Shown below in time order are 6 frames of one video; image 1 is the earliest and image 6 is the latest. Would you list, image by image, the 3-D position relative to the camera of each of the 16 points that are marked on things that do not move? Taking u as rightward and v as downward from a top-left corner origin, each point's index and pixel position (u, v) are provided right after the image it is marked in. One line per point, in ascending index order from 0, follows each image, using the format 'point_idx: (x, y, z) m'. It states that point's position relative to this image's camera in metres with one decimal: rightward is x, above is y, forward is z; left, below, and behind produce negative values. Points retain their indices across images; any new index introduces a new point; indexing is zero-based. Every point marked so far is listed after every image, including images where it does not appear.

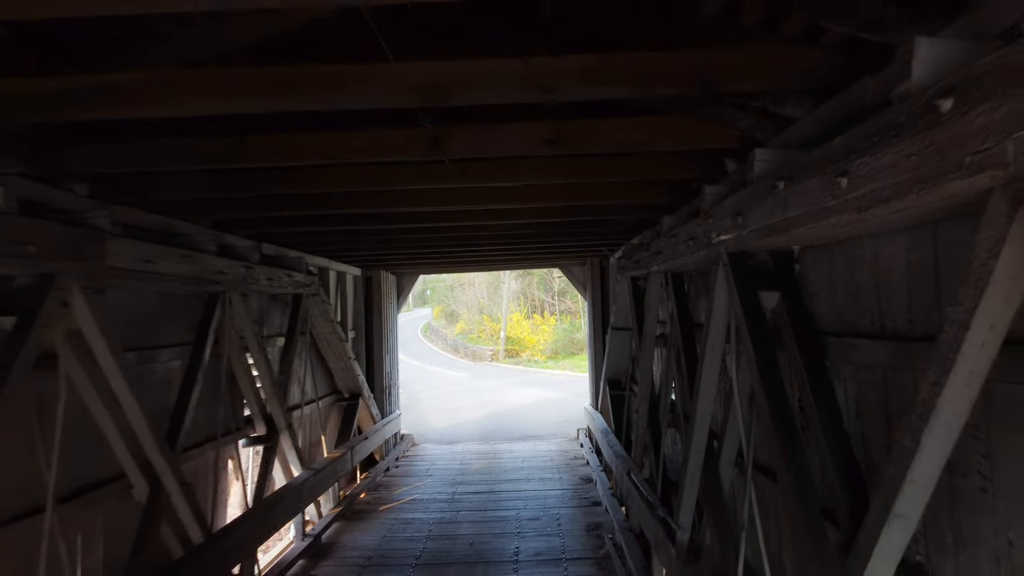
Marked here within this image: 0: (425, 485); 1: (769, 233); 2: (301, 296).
0: (-0.5, -1.2, +6.0) m
1: (+0.5, +0.1, +1.9) m
2: (-1.1, 0.0, +4.8) m
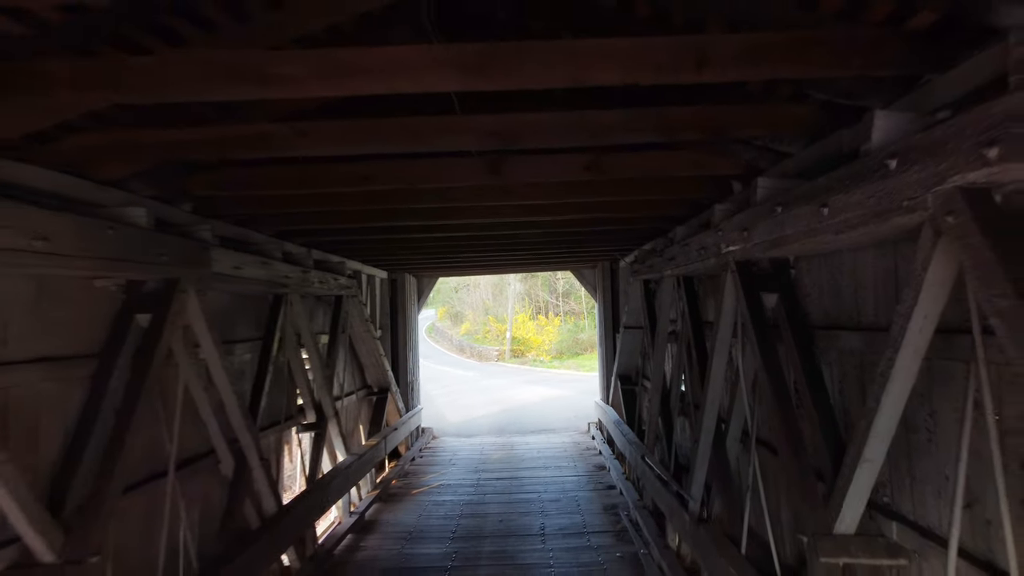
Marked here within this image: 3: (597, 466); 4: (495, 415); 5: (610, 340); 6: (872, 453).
0: (-0.4, -1.2, +6.5) m
1: (+0.6, +0.1, +2.4) m
2: (-0.9, -0.1, +5.3) m
3: (+0.6, -1.2, +6.3) m
4: (-0.2, -1.4, +10.3) m
5: (+0.8, -0.4, +7.7) m
6: (+0.7, -0.3, +1.8) m
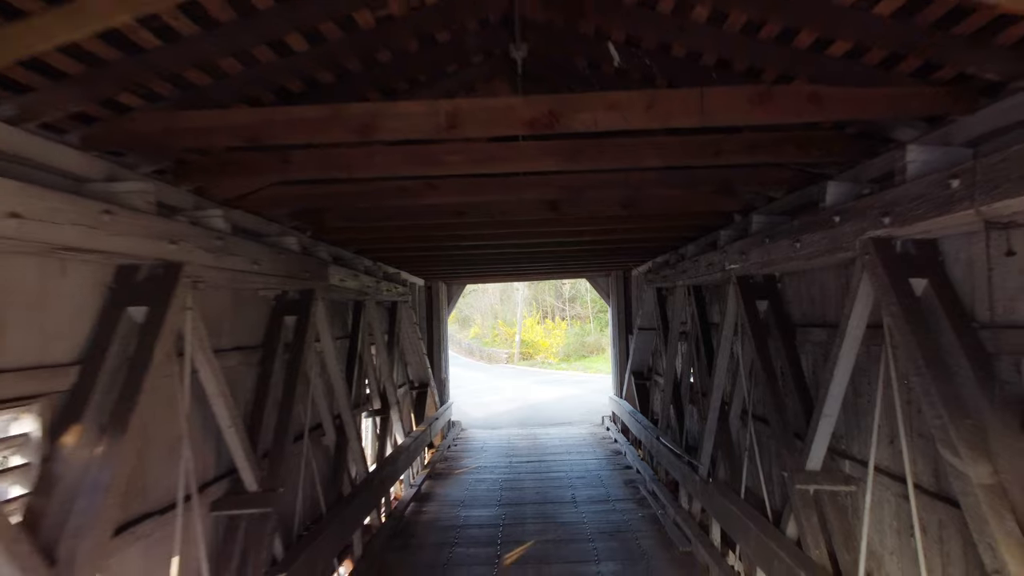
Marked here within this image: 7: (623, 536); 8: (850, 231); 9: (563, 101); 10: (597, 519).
0: (-0.2, -1.3, +7.4) m
1: (+0.8, +0.1, +3.2) m
2: (-0.7, -0.1, +6.2) m
3: (+0.8, -1.2, +7.2) m
4: (0.0, -1.4, +11.1) m
5: (+1.0, -0.5, +8.5) m
6: (+0.9, -0.3, +2.7) m
7: (+0.5, -1.1, +4.4) m
8: (+0.8, +0.1, +2.3) m
9: (+0.1, +0.4, +2.0) m
10: (+0.4, -1.2, +4.8) m
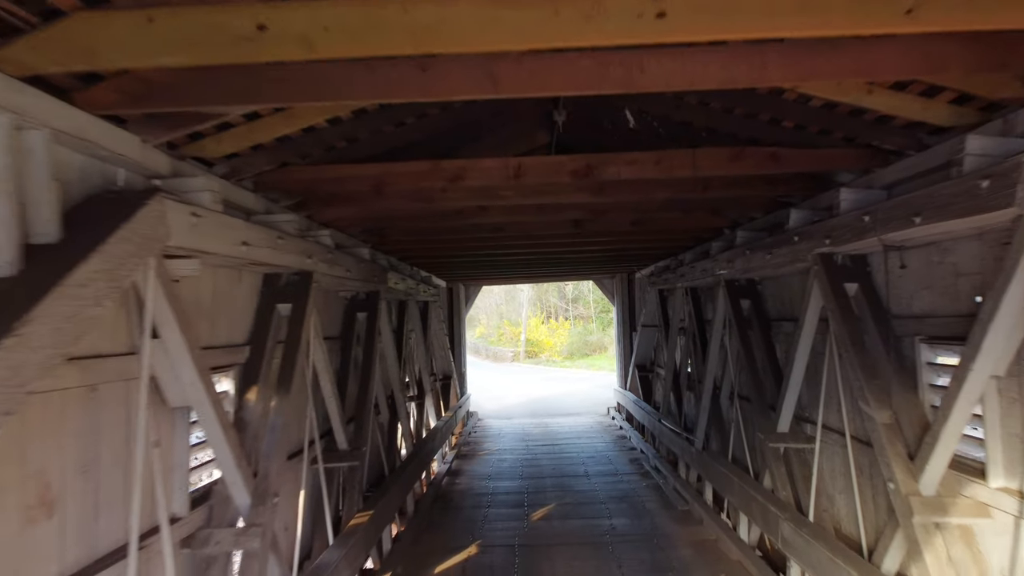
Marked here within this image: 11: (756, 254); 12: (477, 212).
0: (-0.1, -1.3, +8.1) m
1: (+1.0, +0.1, +4.0) m
2: (-0.6, -0.1, +7.0) m
3: (+0.9, -1.2, +8.0) m
4: (+0.2, -1.5, +11.9) m
5: (+1.1, -0.5, +9.3) m
6: (+1.0, -0.3, +3.5) m
7: (+0.6, -1.2, +5.2) m
8: (+0.9, +0.1, +3.1) m
9: (+0.2, +0.4, +2.8) m
10: (+0.6, -1.2, +5.6) m
11: (+1.0, +0.1, +3.8) m
12: (-0.1, +0.3, +3.8) m
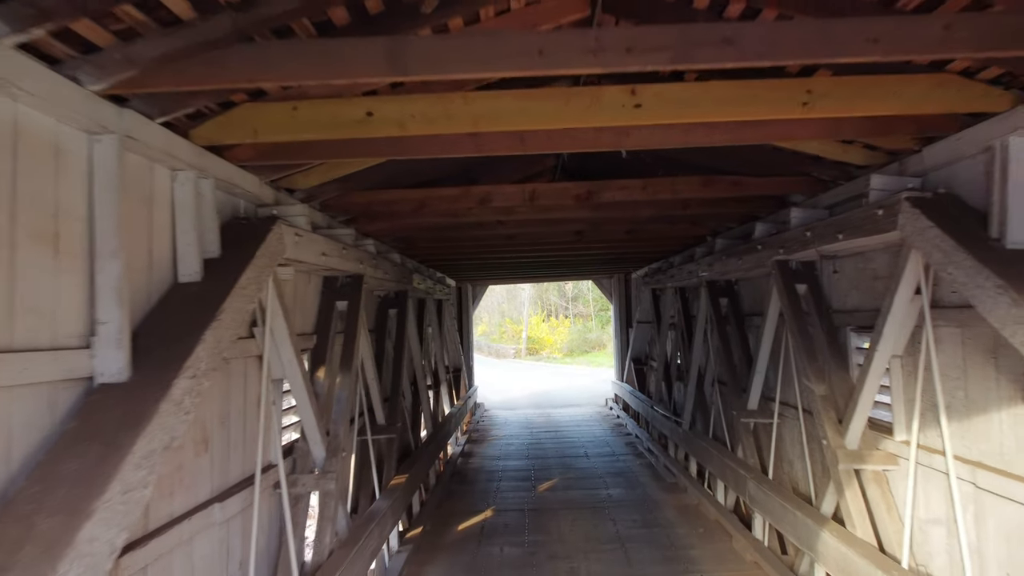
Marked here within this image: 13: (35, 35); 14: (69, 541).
0: (0.0, -1.3, +8.8) m
1: (+1.0, +0.1, +4.7) m
2: (-0.5, -0.1, +7.7) m
3: (+0.9, -1.2, +8.7) m
4: (+0.2, -1.4, +12.6) m
5: (+1.2, -0.5, +10.0) m
6: (+1.1, -0.3, +4.1) m
7: (+0.7, -1.2, +5.9) m
8: (+1.0, +0.1, +3.8) m
9: (+0.3, +0.4, +3.5) m
10: (+0.6, -1.2, +6.3) m
11: (+1.0, +0.1, +4.5) m
12: (-0.1, +0.3, +4.5) m
13: (-0.7, +0.4, +1.4) m
14: (-0.6, -0.3, +1.3) m
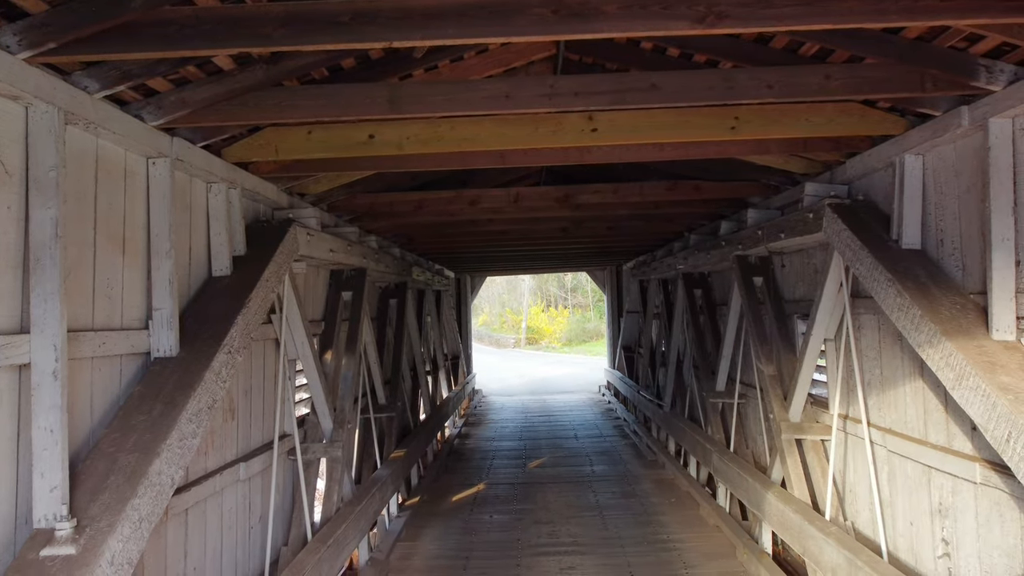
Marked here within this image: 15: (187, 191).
0: (-0.1, -1.2, +9.3) m
1: (+1.0, +0.1, +5.1) m
2: (-0.6, 0.0, +8.1) m
3: (+0.9, -1.2, +9.1) m
4: (+0.2, -1.3, +13.1) m
5: (+1.1, -0.4, +10.4) m
6: (+1.0, -0.3, +4.6) m
7: (+0.7, -1.1, +6.3) m
8: (+1.0, +0.2, +4.2) m
9: (+0.2, +0.4, +3.9) m
10: (+0.6, -1.1, +6.8) m
11: (+1.0, +0.2, +4.9) m
12: (-0.1, +0.3, +4.9) m
13: (-0.8, +0.4, +1.8) m
14: (-0.7, -0.3, +1.7) m
15: (-0.8, +0.2, +2.4) m
